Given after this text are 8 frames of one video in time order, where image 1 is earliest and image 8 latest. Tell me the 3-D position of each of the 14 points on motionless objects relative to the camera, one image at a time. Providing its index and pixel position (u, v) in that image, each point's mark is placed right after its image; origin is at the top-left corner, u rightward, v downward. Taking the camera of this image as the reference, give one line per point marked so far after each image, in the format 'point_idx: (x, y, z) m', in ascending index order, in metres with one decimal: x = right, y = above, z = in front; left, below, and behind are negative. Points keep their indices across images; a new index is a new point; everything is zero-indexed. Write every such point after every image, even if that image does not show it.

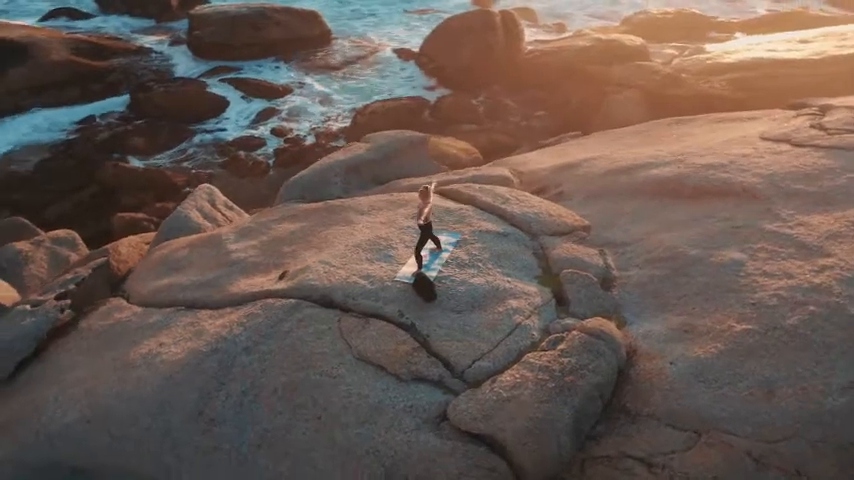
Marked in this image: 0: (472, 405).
0: (+0.2, -0.8, +4.5) m
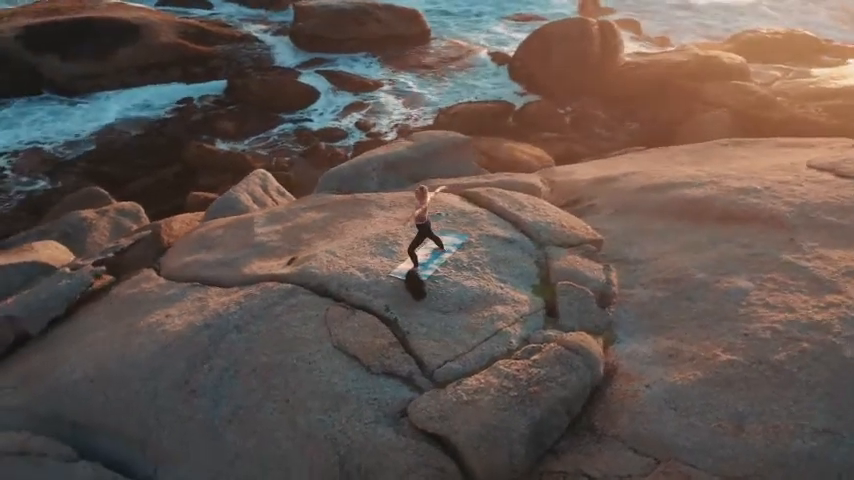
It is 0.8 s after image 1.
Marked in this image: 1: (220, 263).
0: (0.0, -0.8, +4.5) m
1: (-1.4, -0.2, +6.1) m
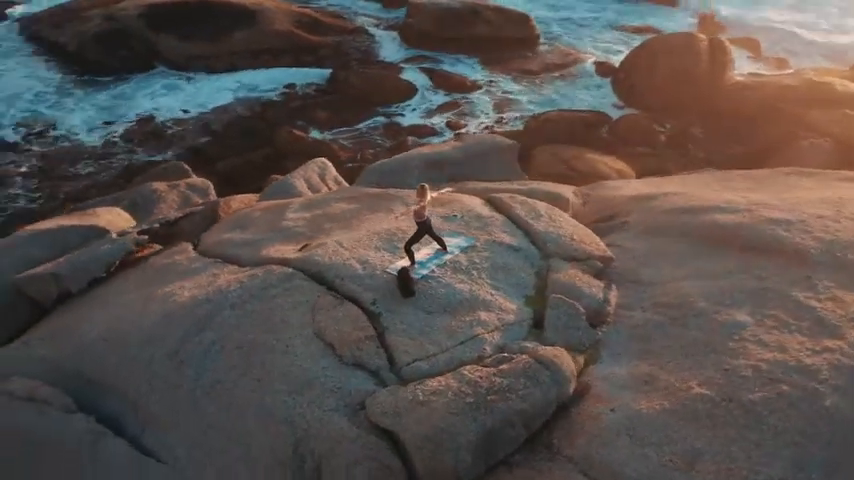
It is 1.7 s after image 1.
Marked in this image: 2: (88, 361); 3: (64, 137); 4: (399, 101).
0: (-0.2, -0.8, +4.5) m
1: (-1.2, 0.0, +6.3) m
2: (-2.0, -0.7, +5.6) m
3: (-4.5, +1.3, +11.6) m
4: (-0.4, +1.9, +12.5) m
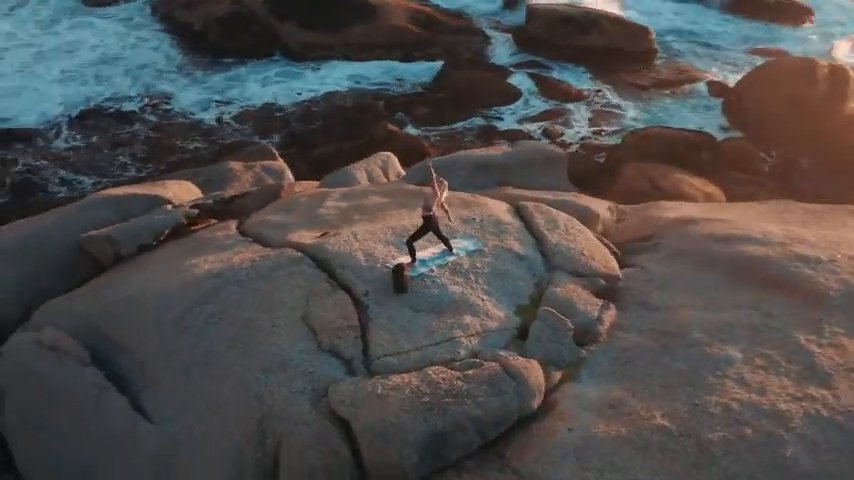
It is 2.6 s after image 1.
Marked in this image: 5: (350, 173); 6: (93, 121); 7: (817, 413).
0: (-0.4, -0.7, +4.6) m
1: (-1.1, +0.1, +6.5) m
2: (-2.0, -0.5, +5.9) m
3: (-3.3, +1.7, +12.2) m
4: (+1.0, +1.8, +12.5) m
5: (-0.7, +0.6, +8.1) m
6: (-4.2, +1.5, +11.8) m
7: (+1.8, -0.8, +4.2) m
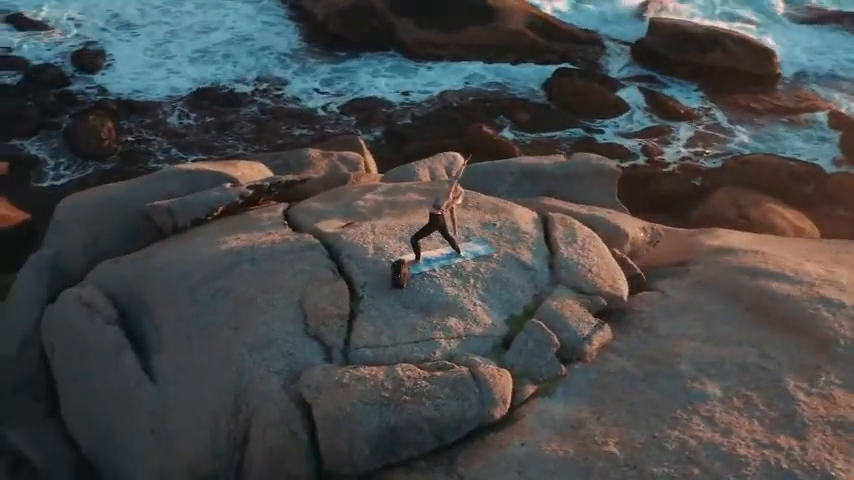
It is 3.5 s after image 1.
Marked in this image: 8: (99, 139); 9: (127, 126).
0: (-0.5, -0.7, +4.7) m
1: (-0.8, +0.2, +6.7) m
2: (-1.9, -0.3, +6.3) m
3: (-1.9, +2.0, +12.6) m
4: (+2.4, +1.6, +12.3) m
5: (-0.1, +0.6, +8.2) m
6: (-2.9, +1.9, +12.4) m
7: (+1.5, -0.9, +3.9) m
8: (-3.9, +1.2, +11.2) m
9: (-3.8, +1.4, +11.7) m
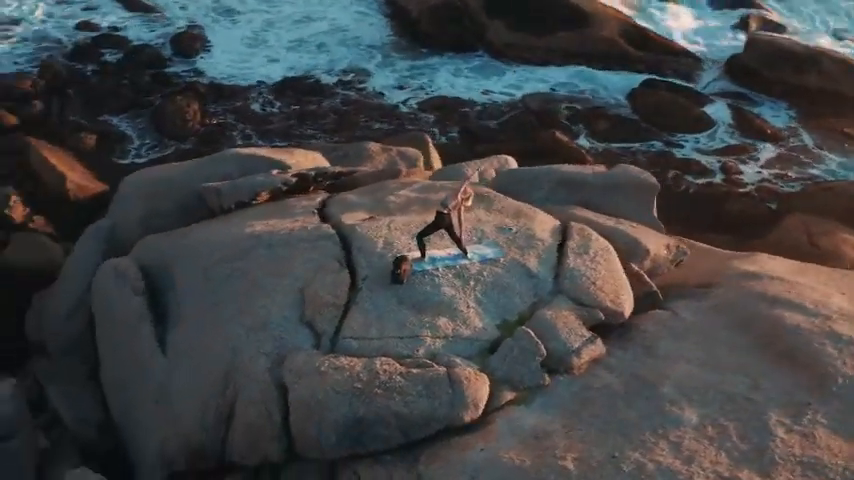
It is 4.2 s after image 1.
0: (-0.6, -0.6, +4.8) m
1: (-0.6, +0.3, +6.8) m
2: (-1.8, -0.1, +6.5) m
3: (-0.8, +2.1, +12.8) m
4: (+3.3, +1.4, +11.9) m
5: (+0.3, +0.6, +8.2) m
6: (-1.8, +2.1, +12.7) m
7: (+1.2, -1.0, +3.8) m
8: (-3.0, +1.5, +11.6) m
9: (-2.8, +1.7, +12.2) m
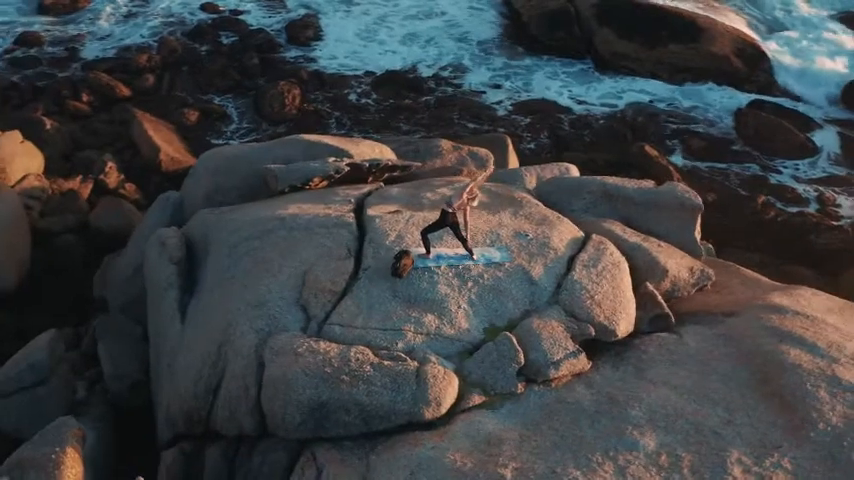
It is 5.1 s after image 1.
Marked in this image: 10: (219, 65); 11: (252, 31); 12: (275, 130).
0: (-0.8, -0.5, +4.9) m
1: (-0.3, +0.3, +6.9) m
2: (-1.6, +0.1, +6.8) m
3: (+0.6, +2.1, +12.9) m
4: (+4.4, +1.0, +11.4) m
5: (+0.8, +0.6, +8.1) m
6: (-0.5, +2.2, +12.9) m
7: (+0.9, -1.1, +3.6) m
8: (-1.9, +1.8, +12.0) m
9: (-1.5, +1.9, +12.5) m
10: (-2.9, +2.4, +12.9) m
11: (-2.6, +3.1, +13.9) m
12: (-1.9, +1.4, +11.8) m
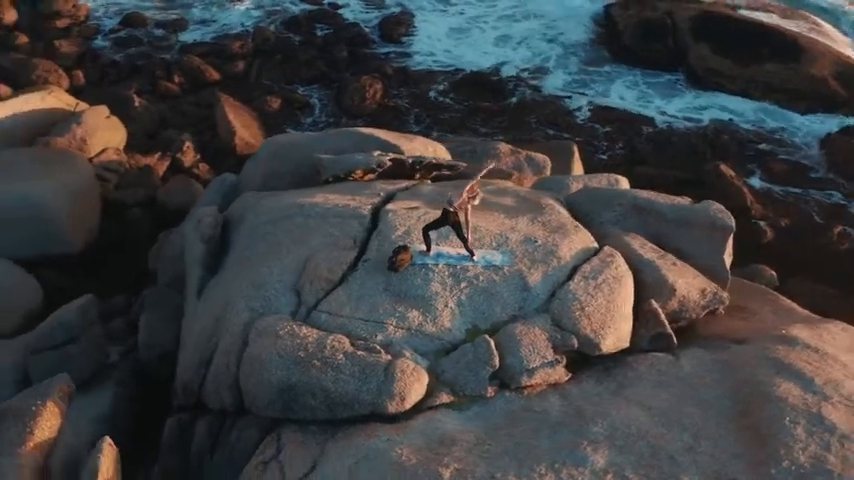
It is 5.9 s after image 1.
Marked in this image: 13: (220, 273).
0: (-0.8, -0.4, +5.0) m
1: (-0.1, +0.4, +6.9) m
2: (-1.4, +0.2, +7.0) m
3: (+1.7, +2.0, +12.8) m
4: (+5.2, +0.6, +10.8) m
5: (+1.2, +0.5, +8.0) m
6: (+0.7, +2.2, +13.0) m
7: (+0.6, -1.2, +3.6) m
8: (-0.9, +1.9, +12.2) m
9: (-0.5, +2.0, +12.7) m
10: (-1.7, +2.6, +13.2) m
11: (-1.2, +3.3, +14.1) m
12: (-1.0, +1.5, +12.0) m
13: (-1.4, -0.2, +6.2) m
